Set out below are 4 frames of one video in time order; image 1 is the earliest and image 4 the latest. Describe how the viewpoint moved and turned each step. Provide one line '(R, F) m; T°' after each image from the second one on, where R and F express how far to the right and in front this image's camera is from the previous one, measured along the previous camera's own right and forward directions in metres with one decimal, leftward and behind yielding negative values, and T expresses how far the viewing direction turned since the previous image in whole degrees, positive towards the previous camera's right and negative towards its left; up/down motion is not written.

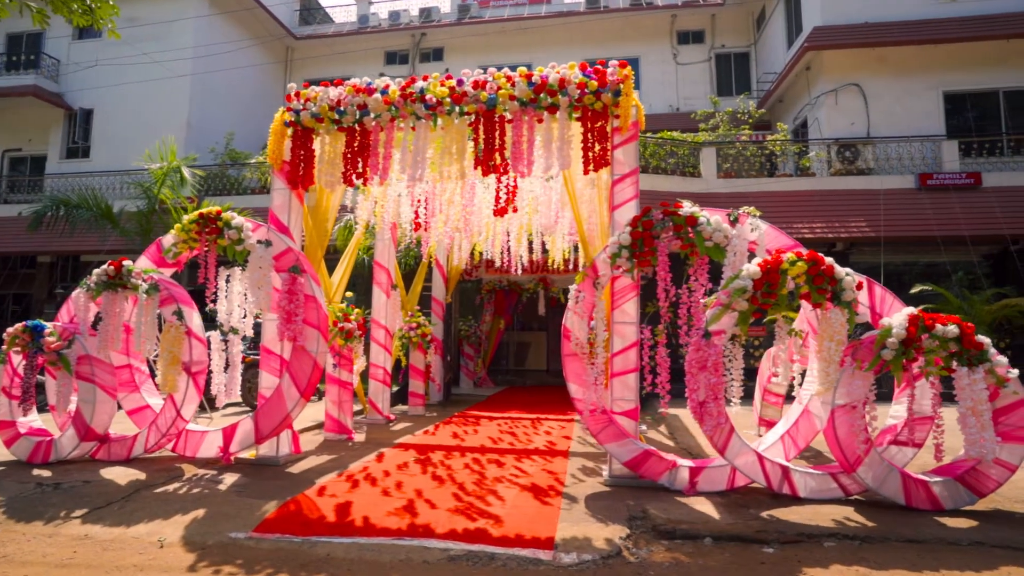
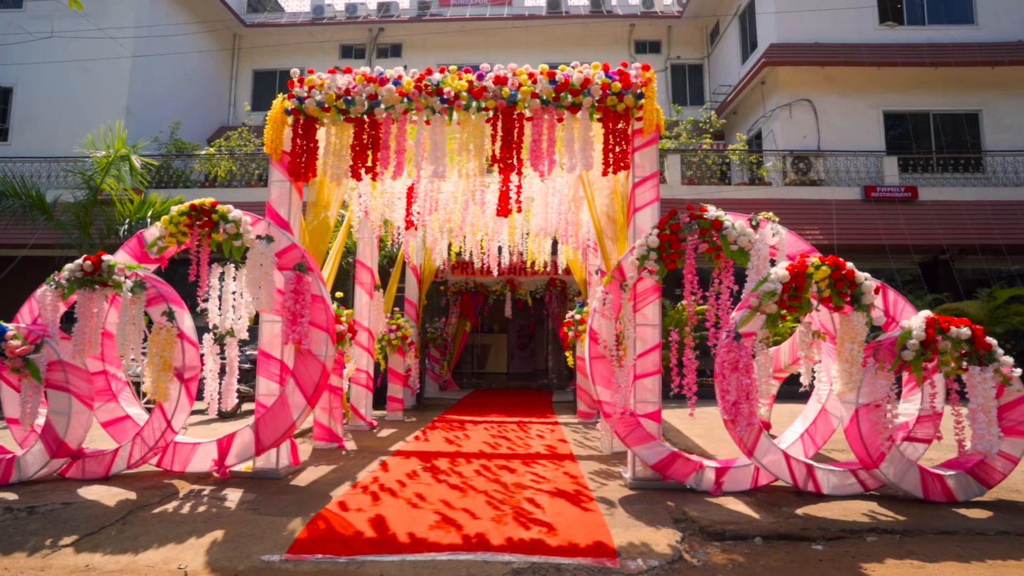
(-0.7, +0.1) m; +7°
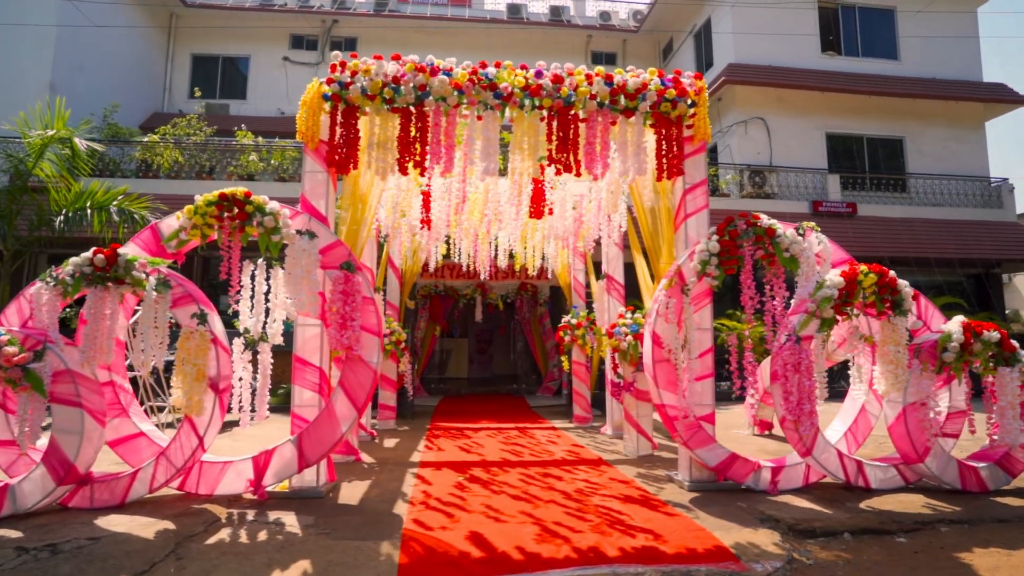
(-1.1, +0.2) m; +9°
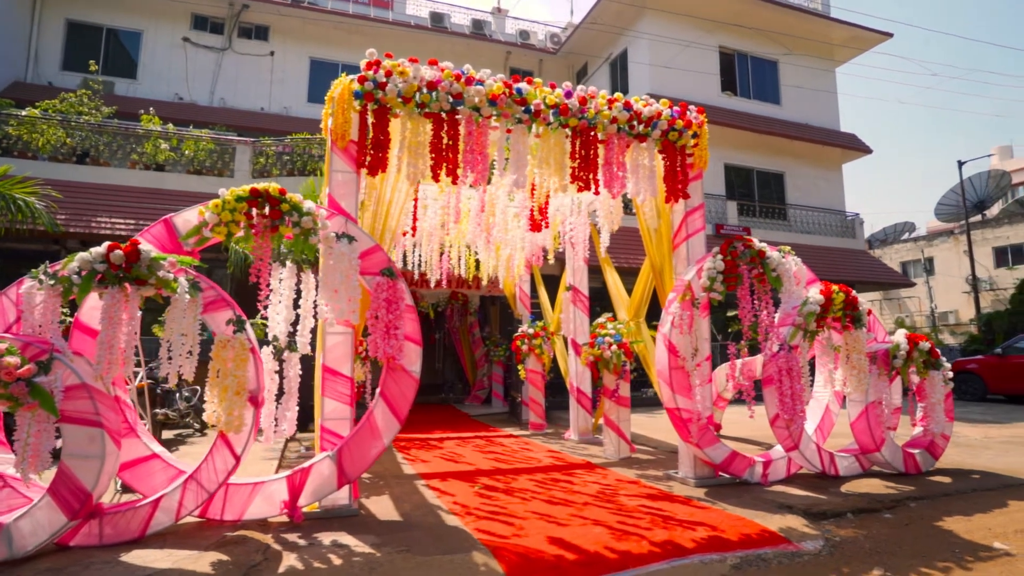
(-1.2, +0.1) m; +14°
